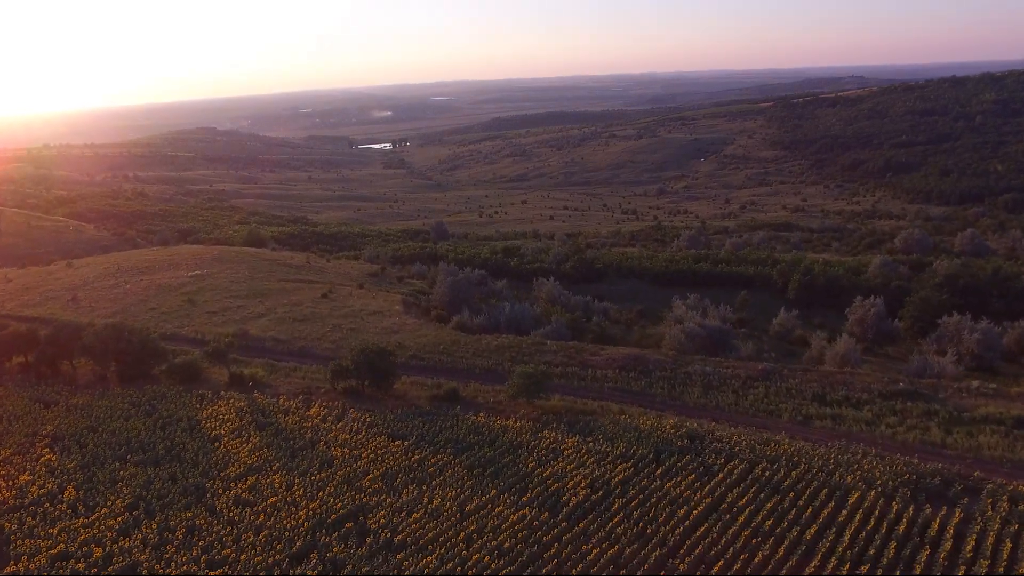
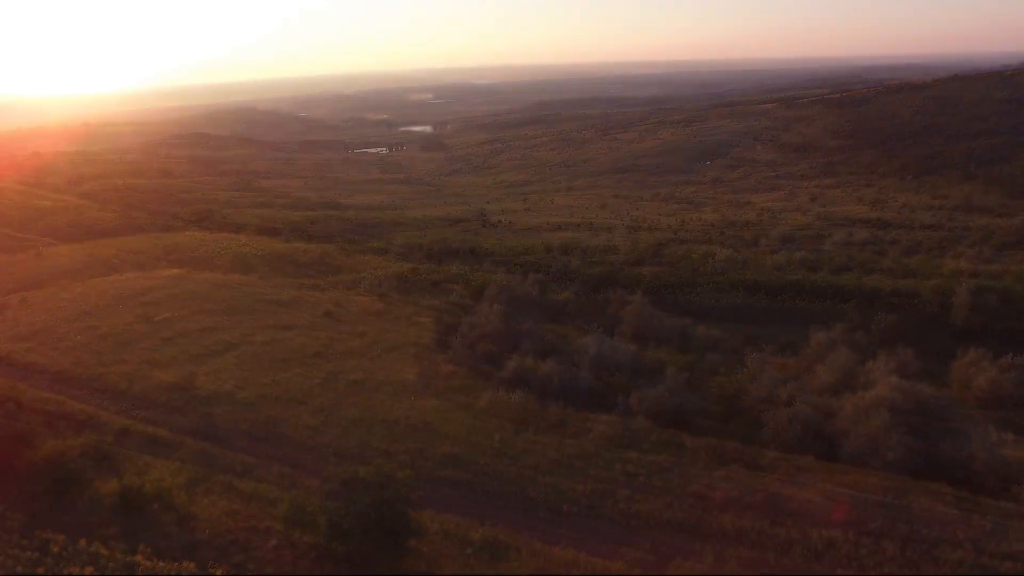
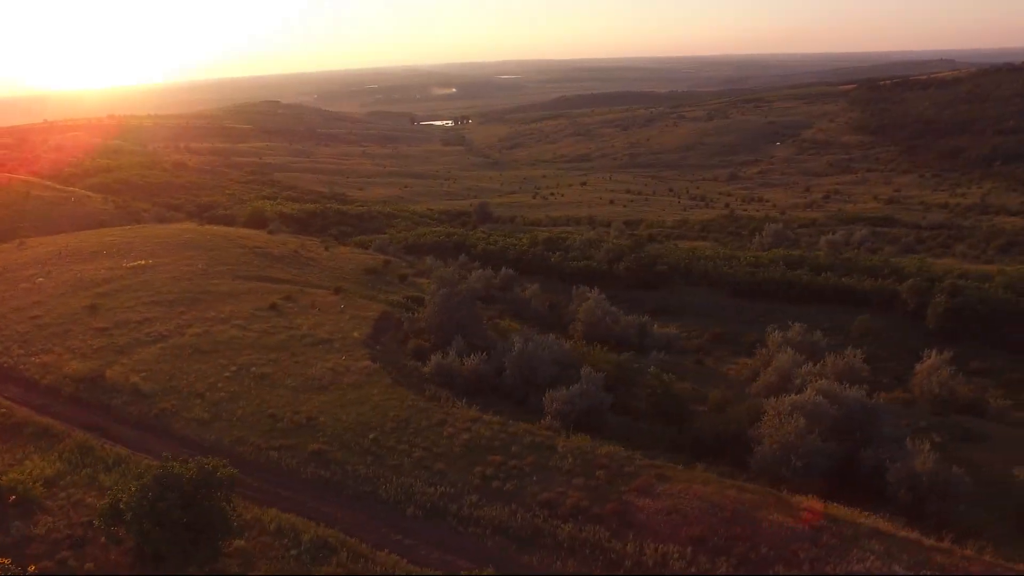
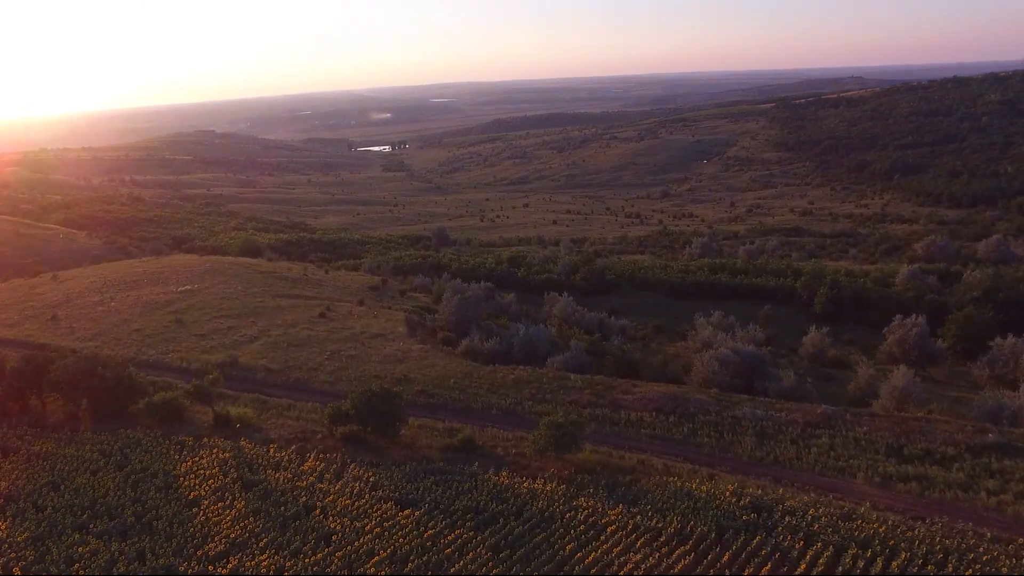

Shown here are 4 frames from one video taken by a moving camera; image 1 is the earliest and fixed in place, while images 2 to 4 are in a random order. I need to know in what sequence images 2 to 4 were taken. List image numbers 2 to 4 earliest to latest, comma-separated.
4, 2, 3
